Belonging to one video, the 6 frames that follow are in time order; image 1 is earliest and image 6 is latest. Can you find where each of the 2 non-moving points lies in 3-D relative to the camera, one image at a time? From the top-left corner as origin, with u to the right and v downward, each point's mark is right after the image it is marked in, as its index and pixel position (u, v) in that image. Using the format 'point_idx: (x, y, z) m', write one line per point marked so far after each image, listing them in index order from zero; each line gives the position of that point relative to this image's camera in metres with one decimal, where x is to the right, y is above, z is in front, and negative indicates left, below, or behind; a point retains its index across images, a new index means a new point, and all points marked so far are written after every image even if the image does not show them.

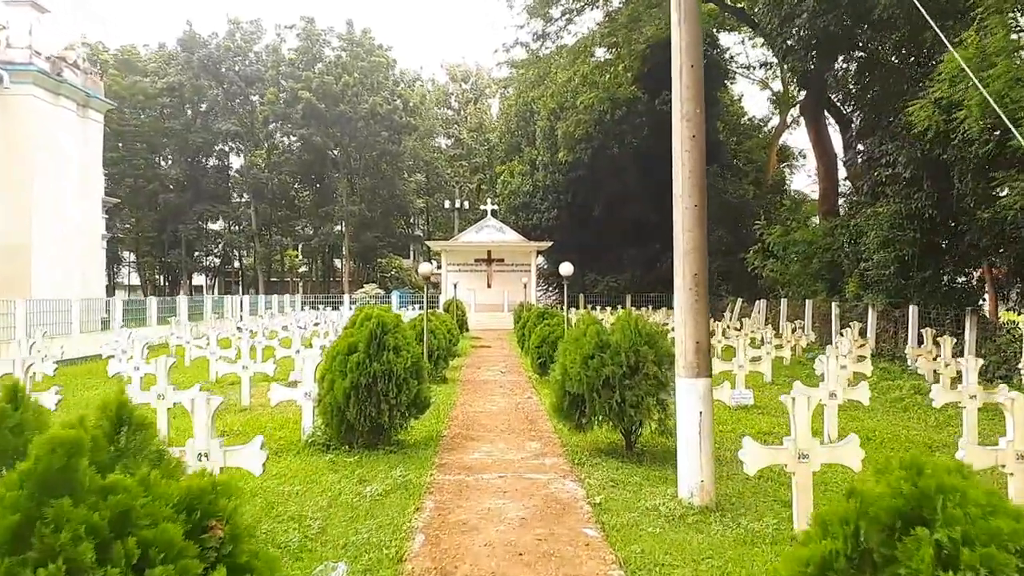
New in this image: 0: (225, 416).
0: (-2.9, -1.3, +8.1) m
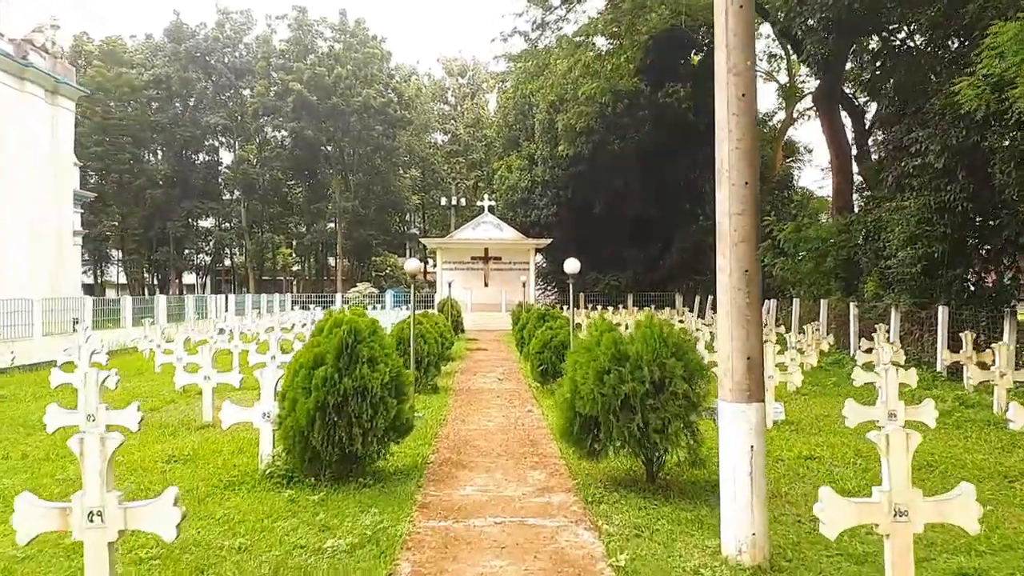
0: (-2.9, -1.3, +6.9) m
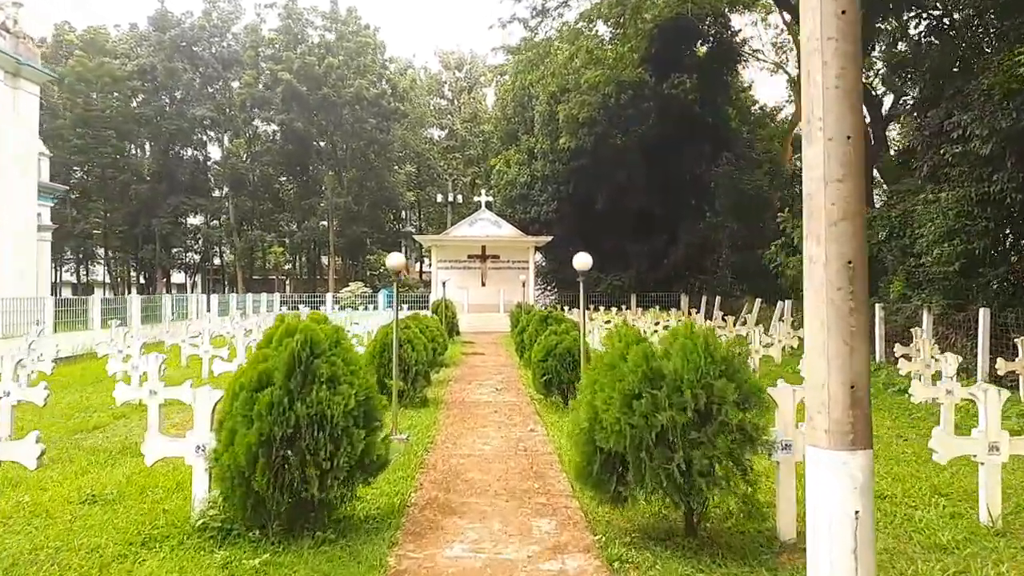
0: (-2.9, -1.3, +5.7) m
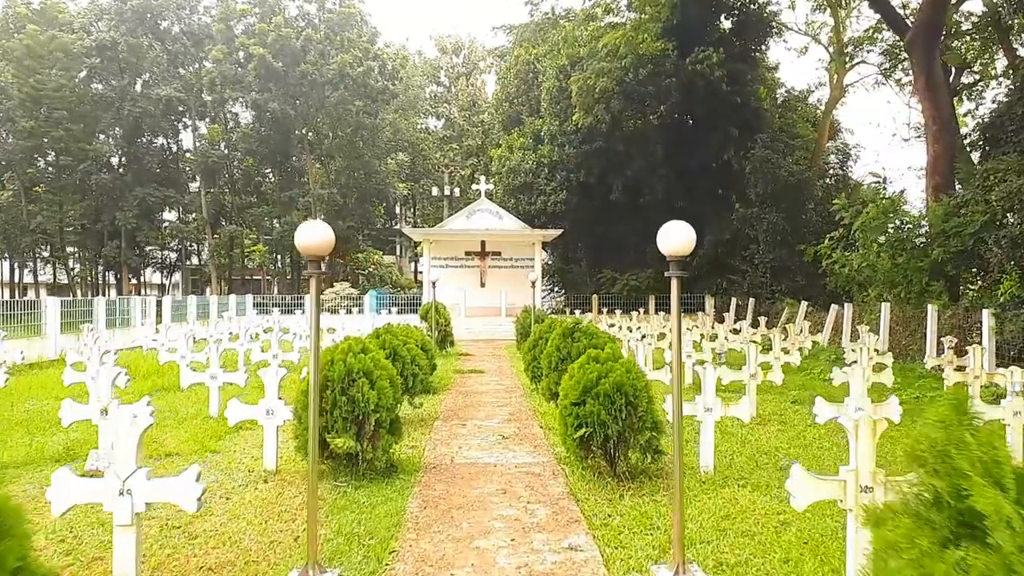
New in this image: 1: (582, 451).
0: (-2.8, -1.3, +2.4) m
1: (+0.5, -1.2, +5.9) m
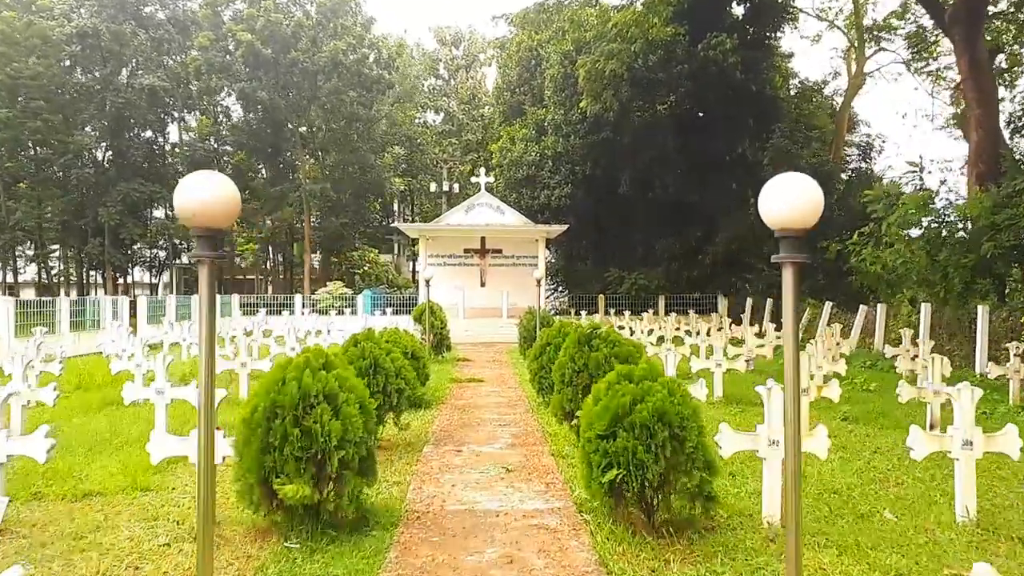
0: (-2.7, -1.3, +1.0) m
1: (+0.5, -1.2, +4.5) m
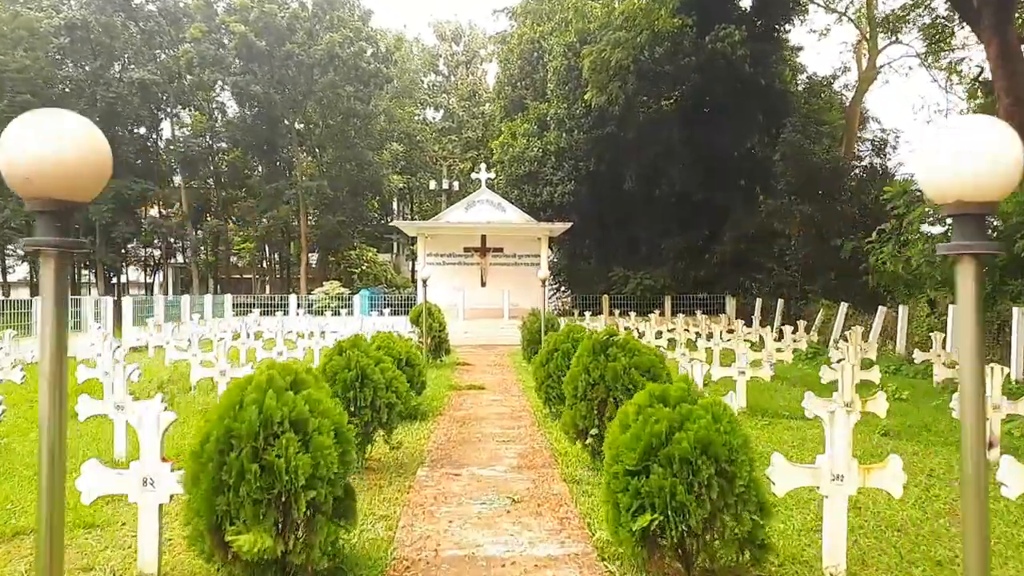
0: (-2.7, -1.3, +0.2) m
1: (+0.6, -1.2, +3.7) m
